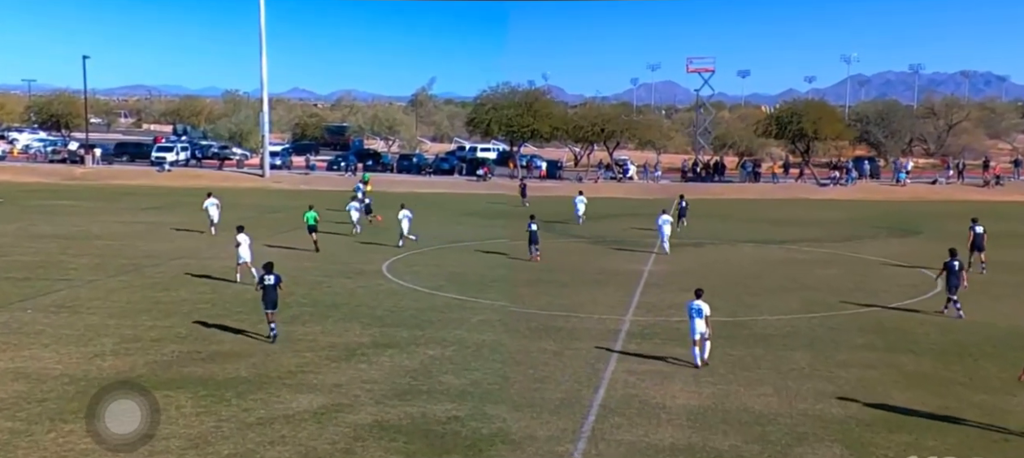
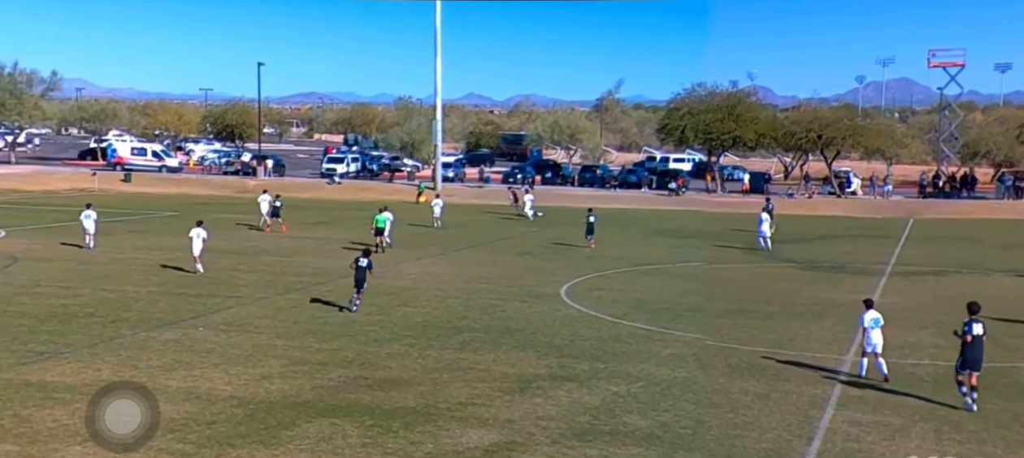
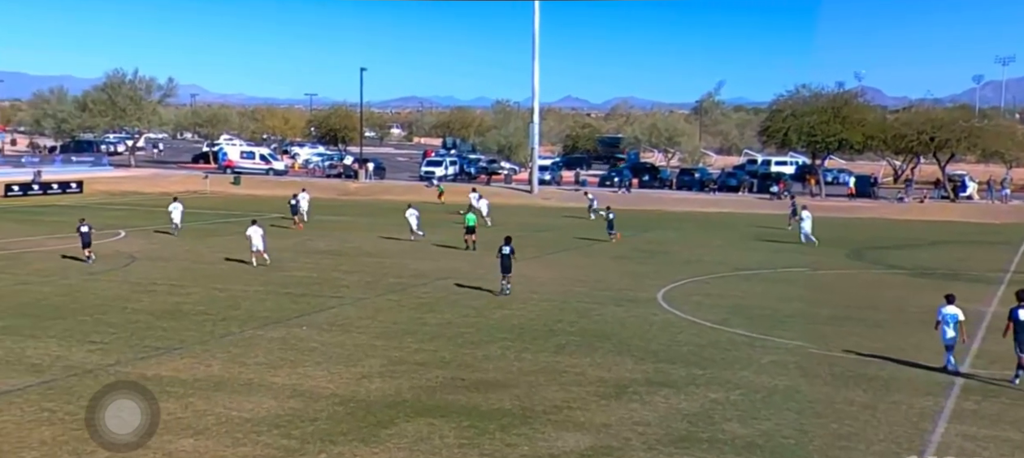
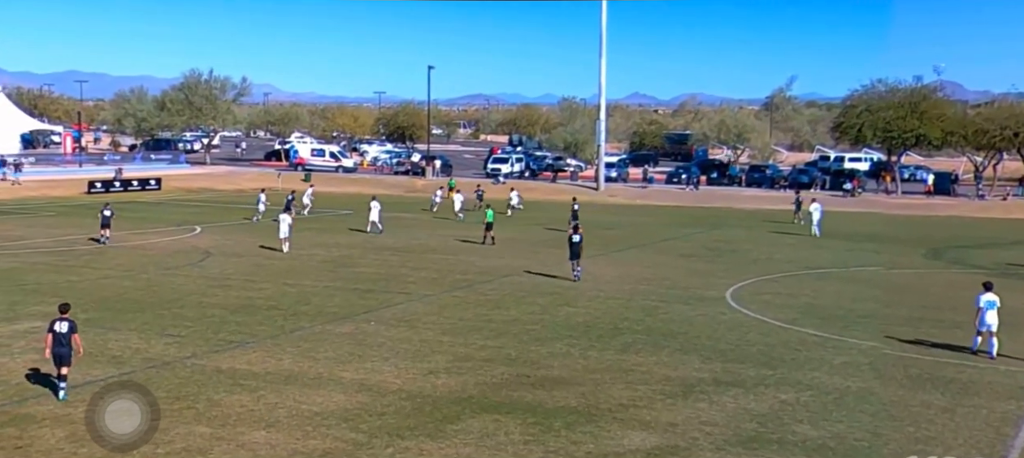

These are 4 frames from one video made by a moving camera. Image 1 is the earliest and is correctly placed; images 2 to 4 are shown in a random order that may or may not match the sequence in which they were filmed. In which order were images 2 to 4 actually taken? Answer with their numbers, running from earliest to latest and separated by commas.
2, 3, 4
